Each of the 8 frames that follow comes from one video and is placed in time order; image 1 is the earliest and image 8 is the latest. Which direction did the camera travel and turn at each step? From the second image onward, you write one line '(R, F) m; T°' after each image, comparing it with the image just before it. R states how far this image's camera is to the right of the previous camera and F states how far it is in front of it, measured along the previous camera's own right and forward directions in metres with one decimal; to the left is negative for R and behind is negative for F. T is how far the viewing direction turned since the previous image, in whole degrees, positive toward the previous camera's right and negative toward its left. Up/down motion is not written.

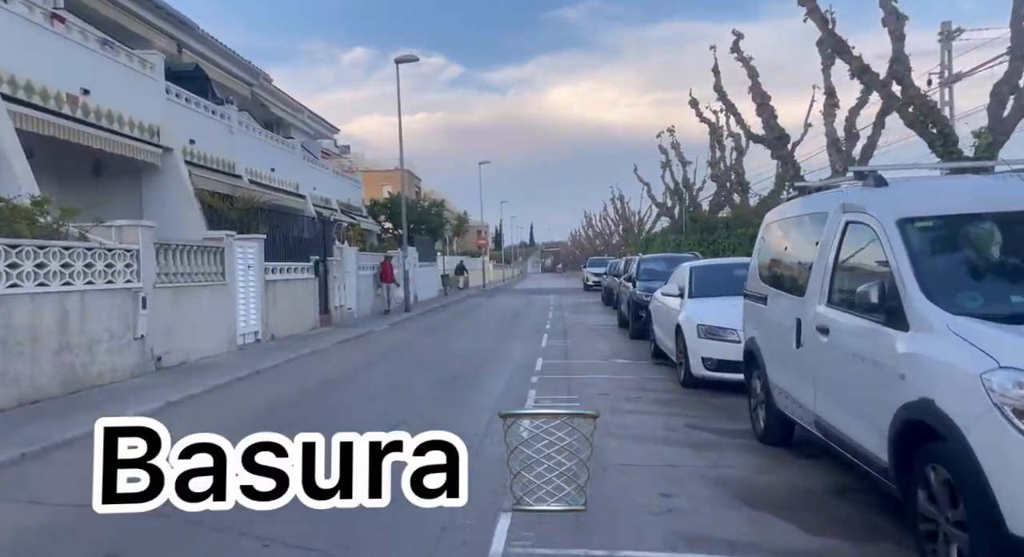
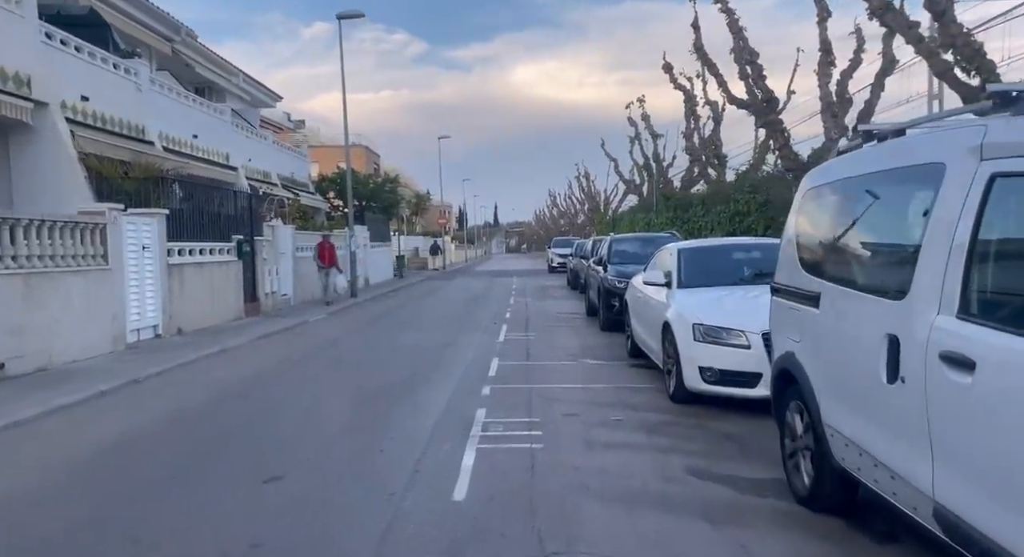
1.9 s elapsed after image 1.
(+0.3, +2.5) m; +3°
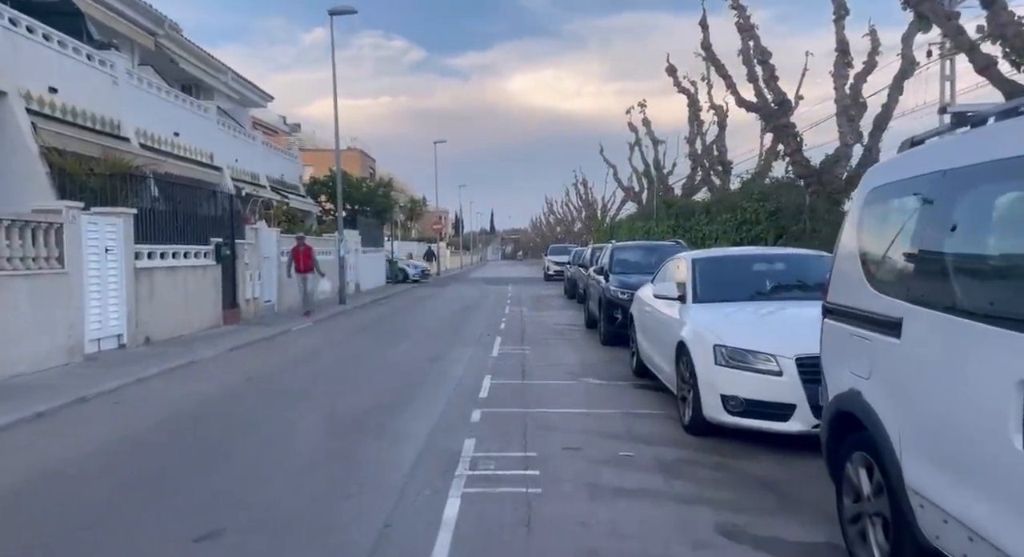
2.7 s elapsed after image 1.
(0.0, +1.1) m; 0°
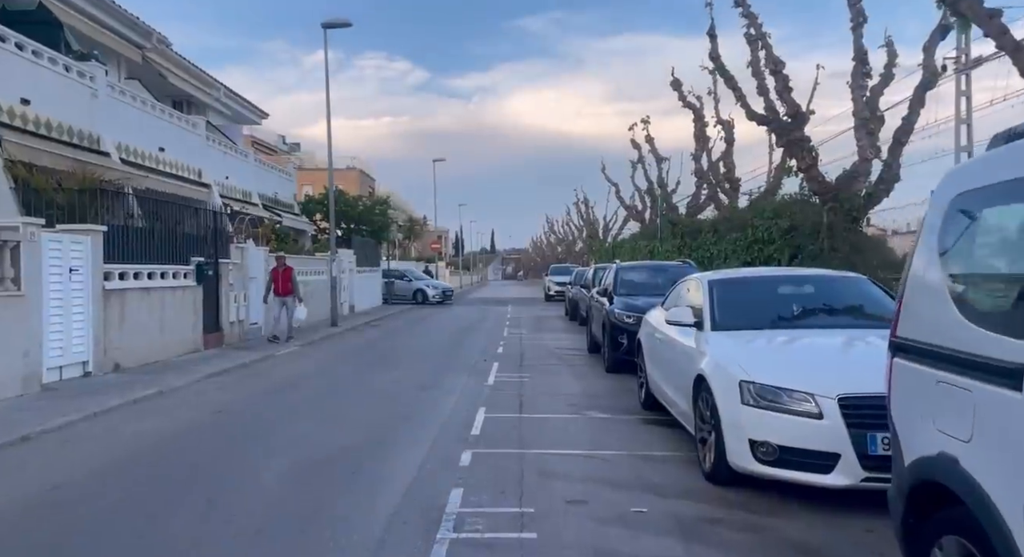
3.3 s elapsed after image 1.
(+0.1, +1.0) m; 0°
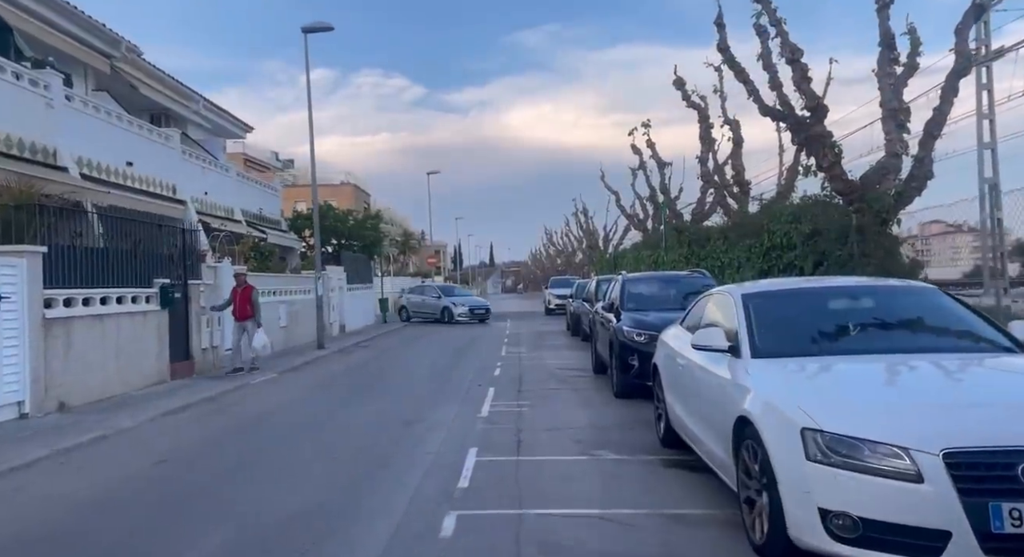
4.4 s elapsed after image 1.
(+0.1, +1.5) m; 0°
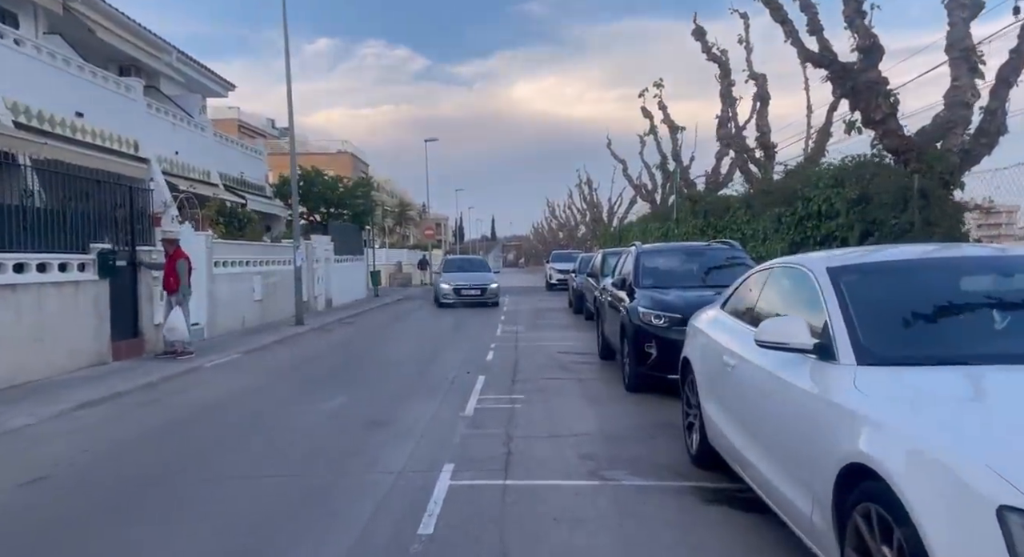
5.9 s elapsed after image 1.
(+0.1, +2.1) m; 0°
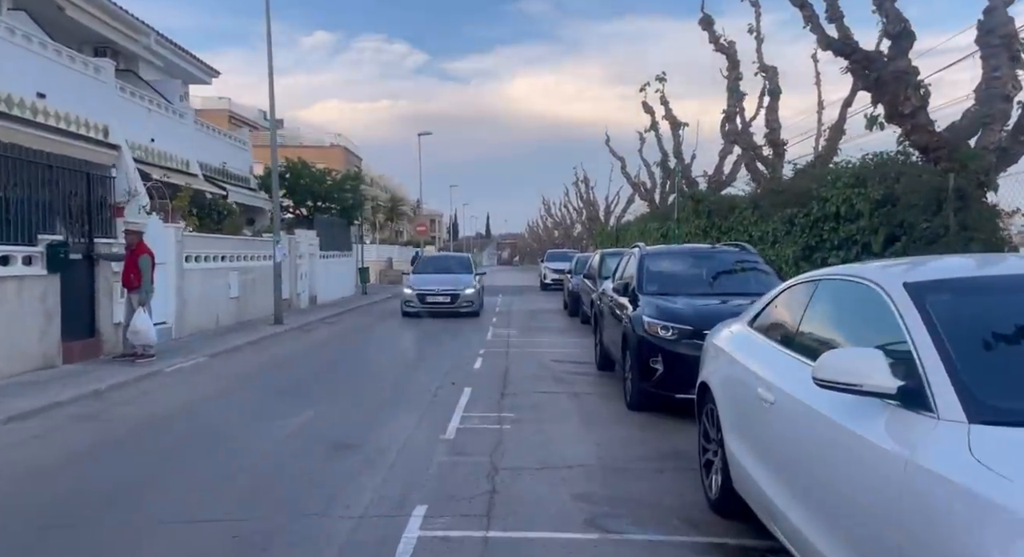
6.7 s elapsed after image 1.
(+0.1, +1.1) m; 0°
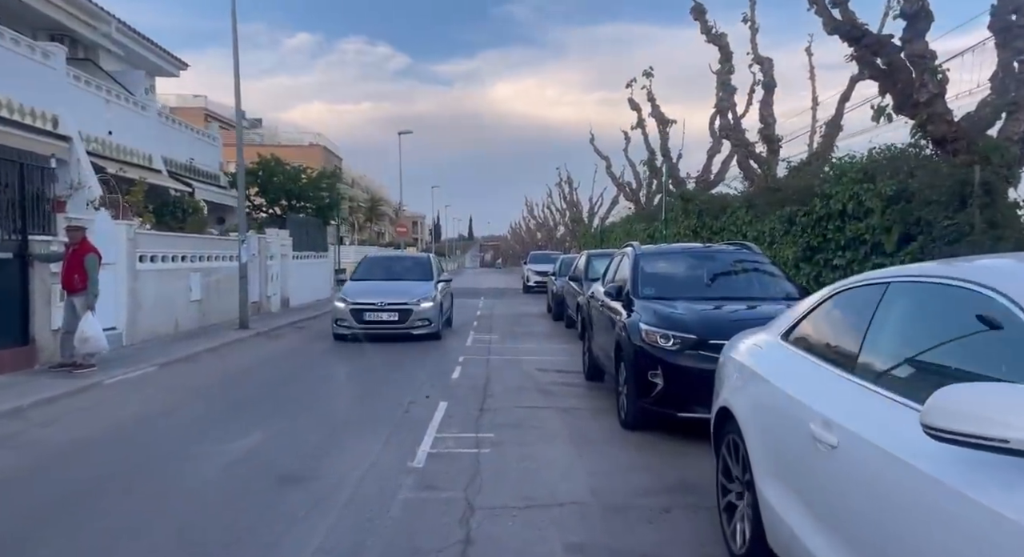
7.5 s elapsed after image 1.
(0.0, +1.1) m; +1°
